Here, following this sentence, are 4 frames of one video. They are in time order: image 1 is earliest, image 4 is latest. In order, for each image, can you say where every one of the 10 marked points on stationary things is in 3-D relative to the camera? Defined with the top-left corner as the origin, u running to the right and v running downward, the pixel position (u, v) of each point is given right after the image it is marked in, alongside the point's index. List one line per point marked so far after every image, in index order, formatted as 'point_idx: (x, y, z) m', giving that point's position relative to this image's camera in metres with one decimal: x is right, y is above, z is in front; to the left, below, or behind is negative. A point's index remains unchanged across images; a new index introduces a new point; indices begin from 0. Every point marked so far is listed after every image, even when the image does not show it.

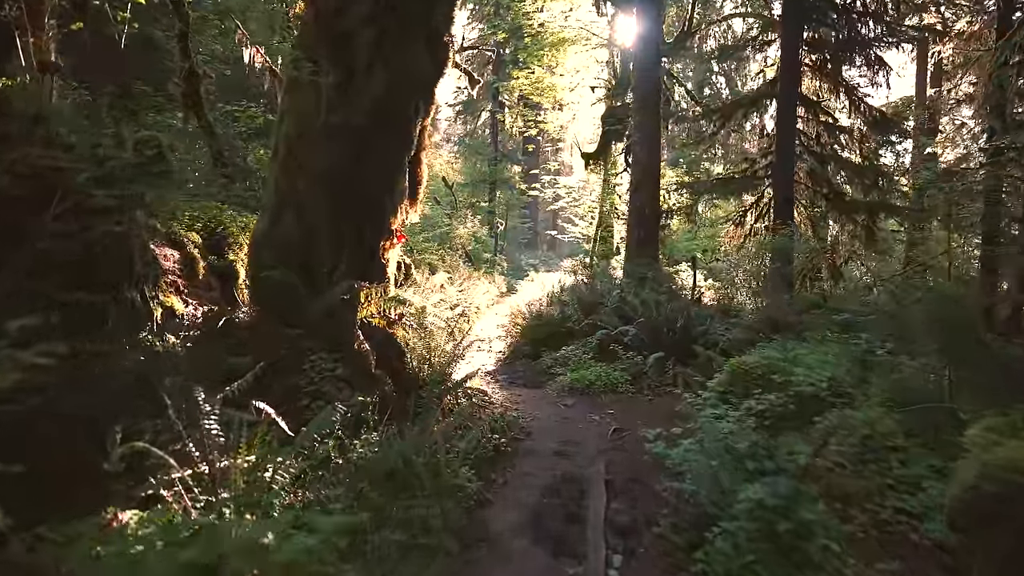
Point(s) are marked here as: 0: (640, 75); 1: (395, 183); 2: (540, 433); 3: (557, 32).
0: (+2.6, +4.4, +13.5) m
1: (-1.3, +1.1, +6.8) m
2: (+0.3, -1.8, +7.8) m
3: (+1.3, +7.2, +18.7) m
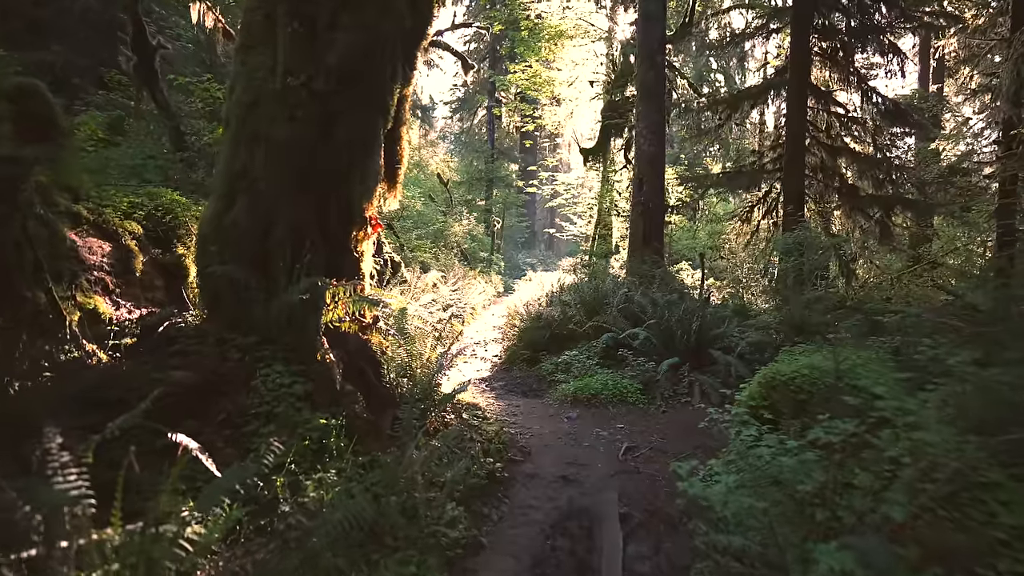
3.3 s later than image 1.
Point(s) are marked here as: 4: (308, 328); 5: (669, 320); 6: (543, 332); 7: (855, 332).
0: (+2.6, +4.4, +12.4) m
1: (-1.3, +1.2, +5.8) m
2: (+0.3, -1.8, +6.8) m
3: (+1.2, +7.3, +17.7) m
4: (-1.6, -0.3, +5.0) m
5: (+2.4, -0.5, +9.7) m
6: (+0.5, -0.8, +11.1) m
7: (+4.0, -0.5, +7.5) m
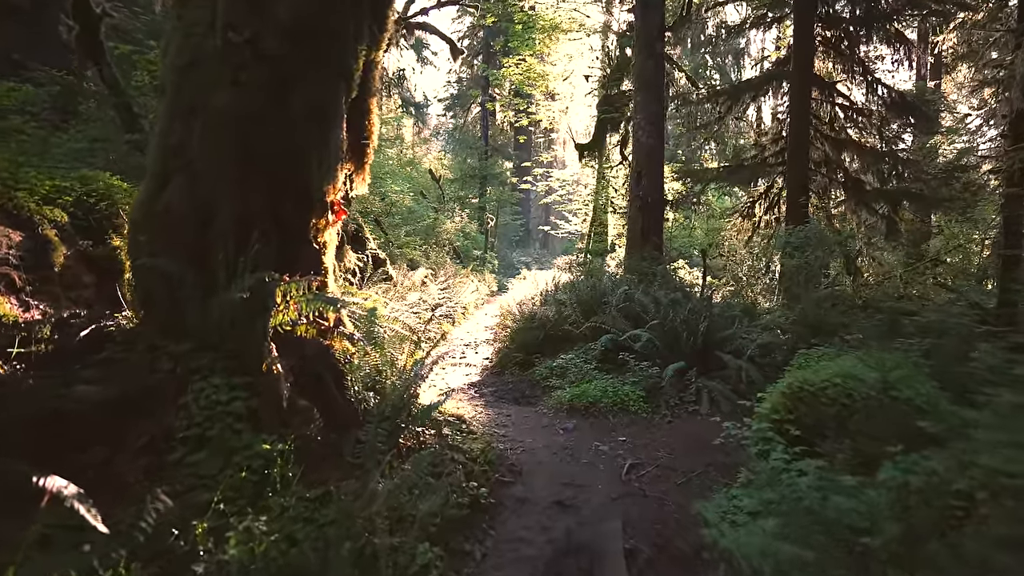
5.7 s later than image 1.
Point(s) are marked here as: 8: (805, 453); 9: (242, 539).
0: (+2.4, +4.4, +11.6) m
1: (-1.4, +1.2, +4.9) m
2: (+0.2, -1.7, +6.0) m
3: (+1.0, +7.3, +16.9) m
4: (-1.7, -0.3, +4.2) m
5: (+2.3, -0.5, +8.9) m
6: (+0.4, -0.7, +10.3) m
7: (+3.9, -0.5, +6.8) m
8: (+2.2, -1.2, +4.7) m
9: (-1.3, -1.3, +3.3) m
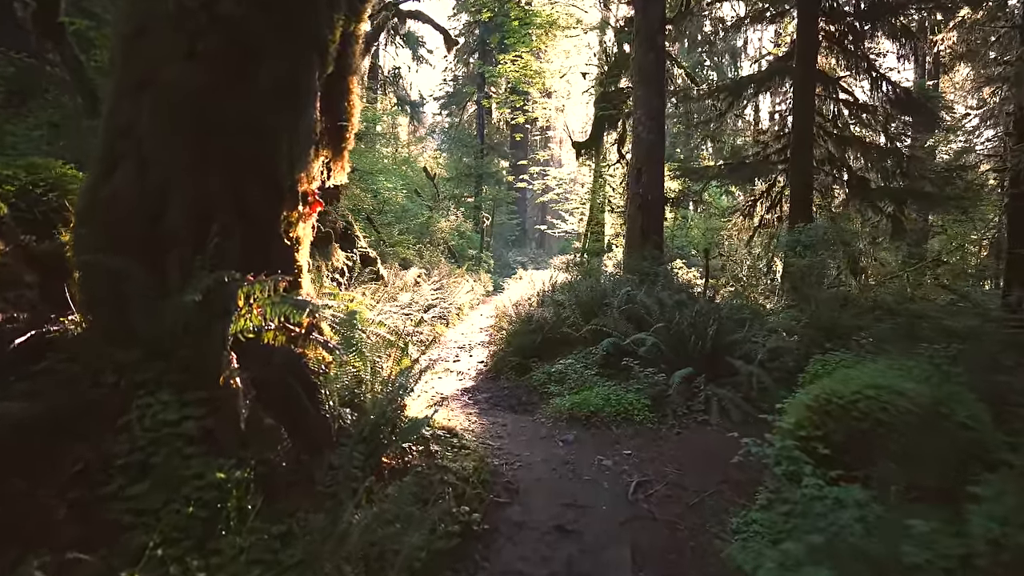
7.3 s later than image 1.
0: (+2.3, +4.4, +11.1) m
1: (-1.4, +1.2, +4.4) m
2: (+0.2, -1.8, +5.4) m
3: (+0.9, +7.3, +16.4) m
4: (-1.7, -0.3, +3.7) m
5: (+2.2, -0.5, +8.4) m
6: (+0.3, -0.7, +9.7) m
7: (+3.9, -0.5, +6.2) m
8: (+2.1, -1.2, +4.2) m
9: (-1.4, -1.3, +2.7) m
